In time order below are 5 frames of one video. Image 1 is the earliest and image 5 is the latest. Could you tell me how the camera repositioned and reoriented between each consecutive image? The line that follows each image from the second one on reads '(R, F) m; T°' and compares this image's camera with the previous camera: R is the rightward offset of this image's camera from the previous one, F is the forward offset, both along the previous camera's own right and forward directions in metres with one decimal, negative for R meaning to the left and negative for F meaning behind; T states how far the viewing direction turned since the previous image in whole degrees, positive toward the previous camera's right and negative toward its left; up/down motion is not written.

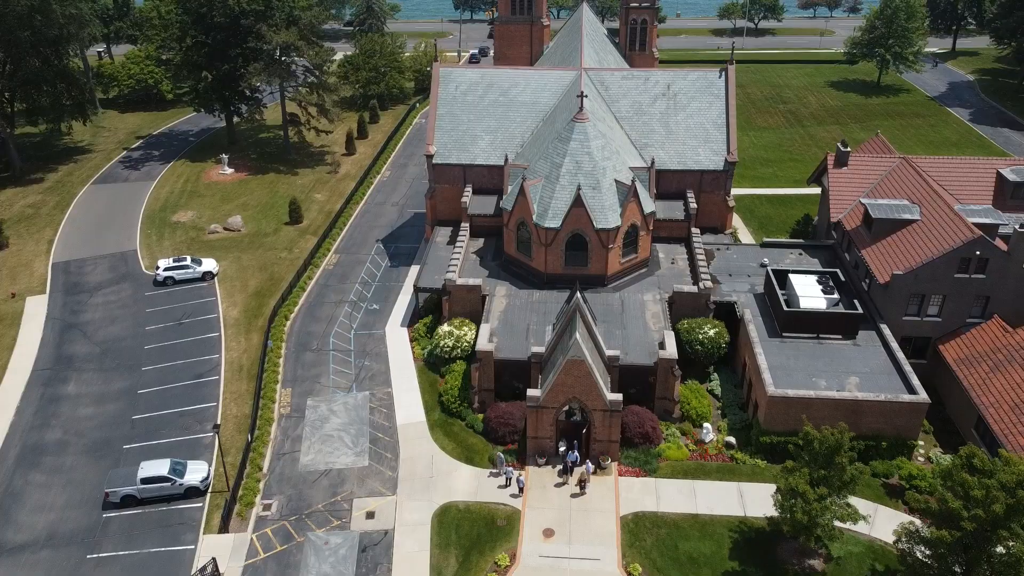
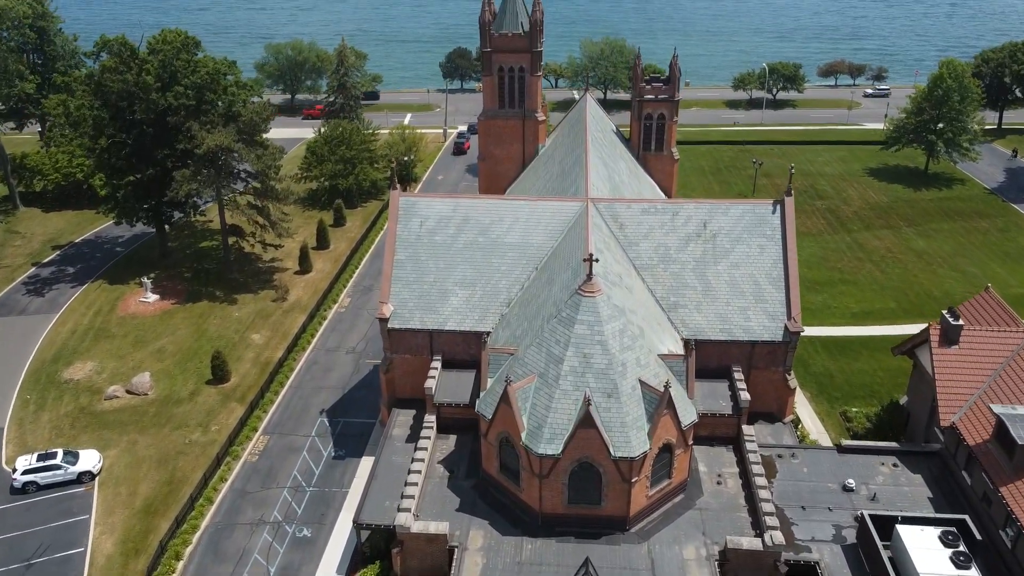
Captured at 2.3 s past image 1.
(+0.6, +11.6) m; 0°
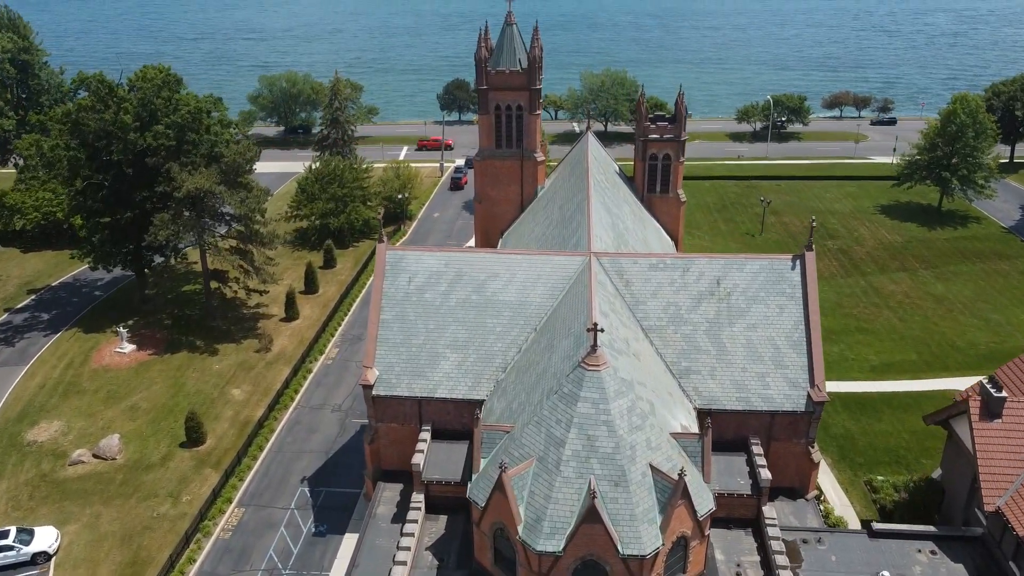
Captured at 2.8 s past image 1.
(+0.1, +2.8) m; 0°
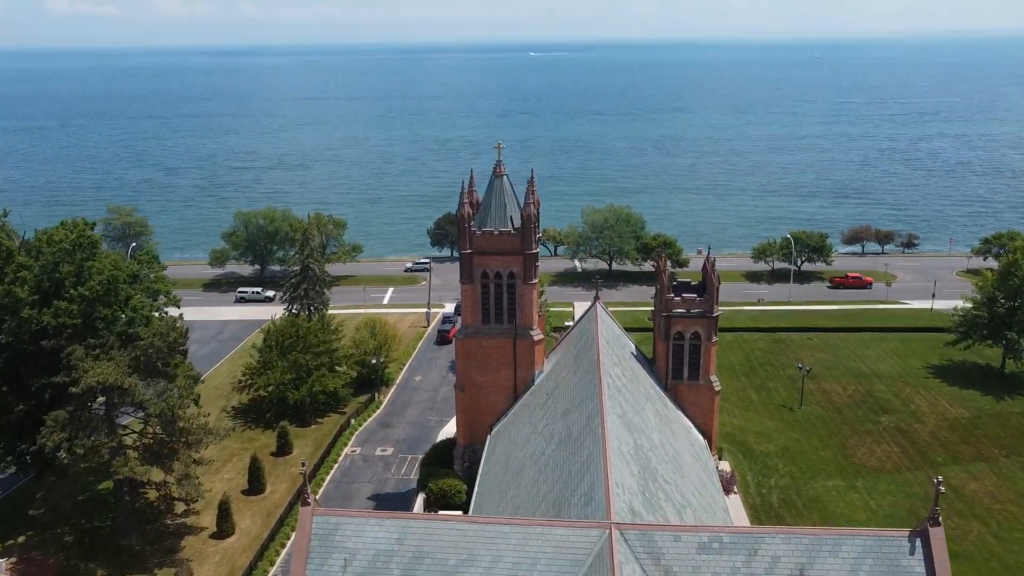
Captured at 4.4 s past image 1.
(+0.4, +9.4) m; 0°
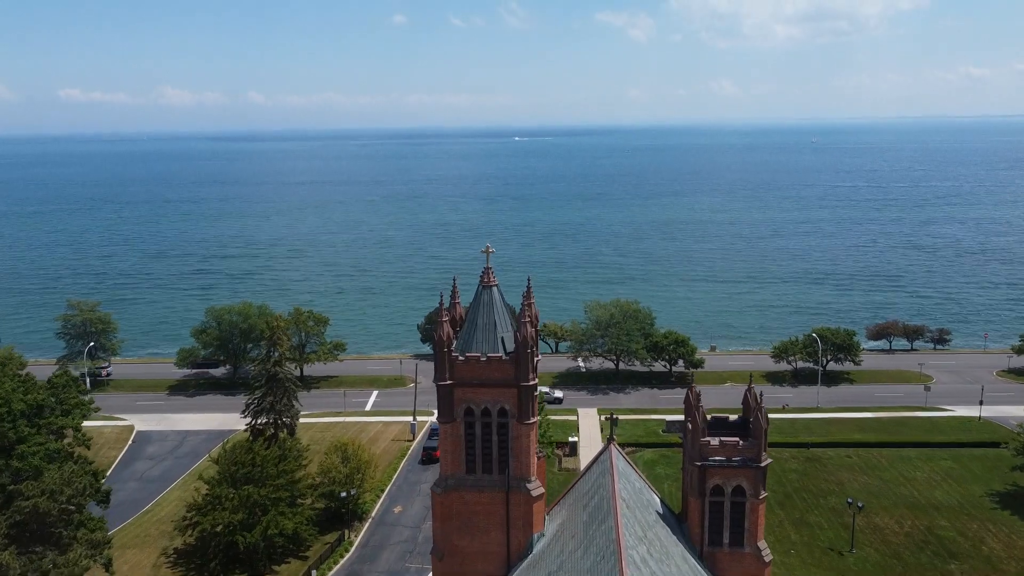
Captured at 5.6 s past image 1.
(+0.3, +7.7) m; 0°
